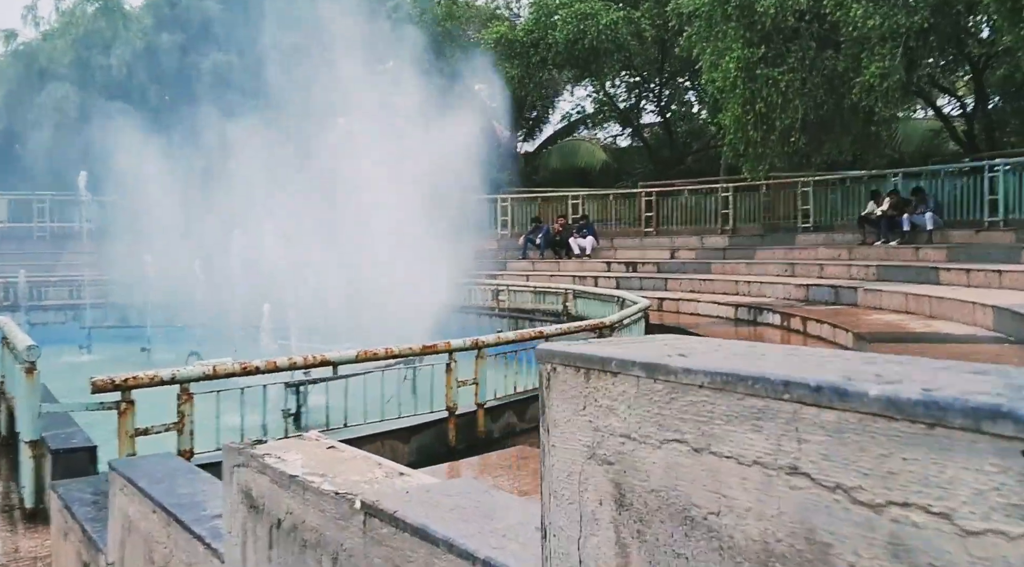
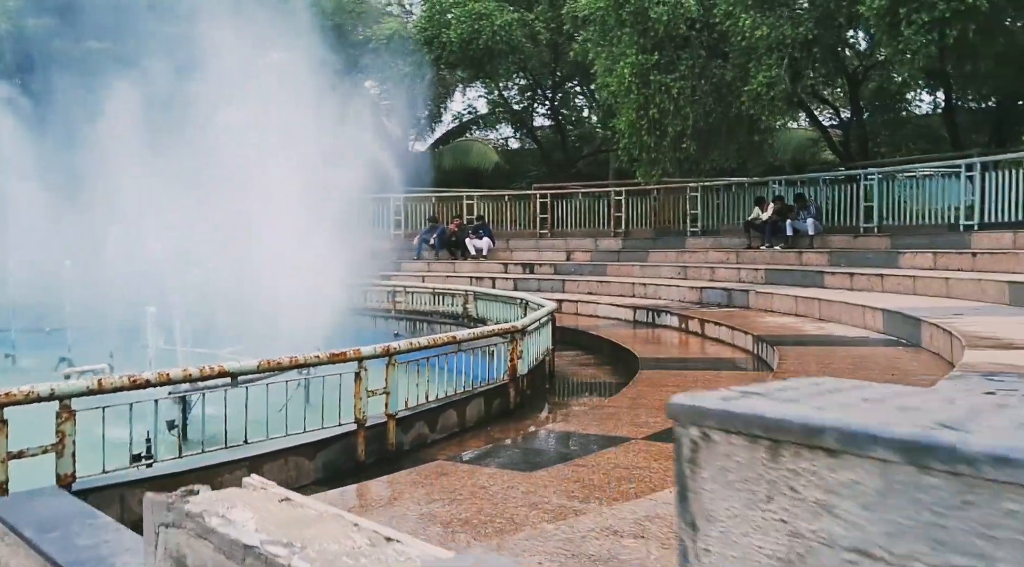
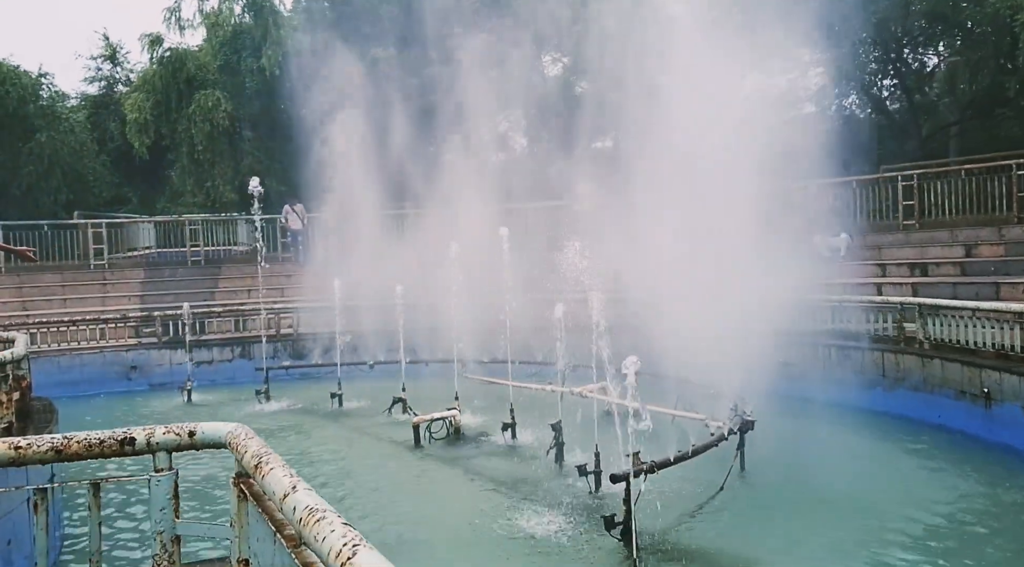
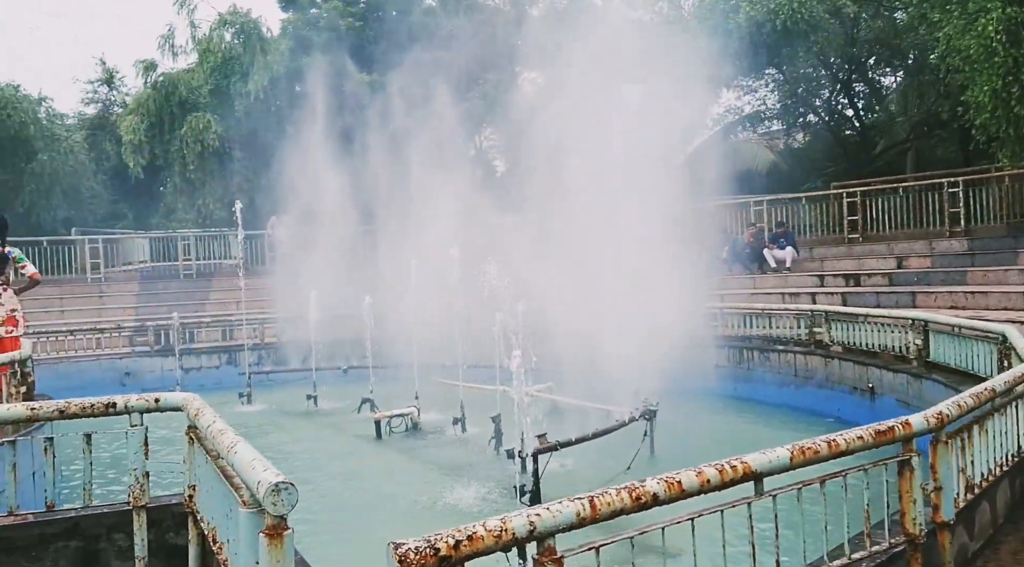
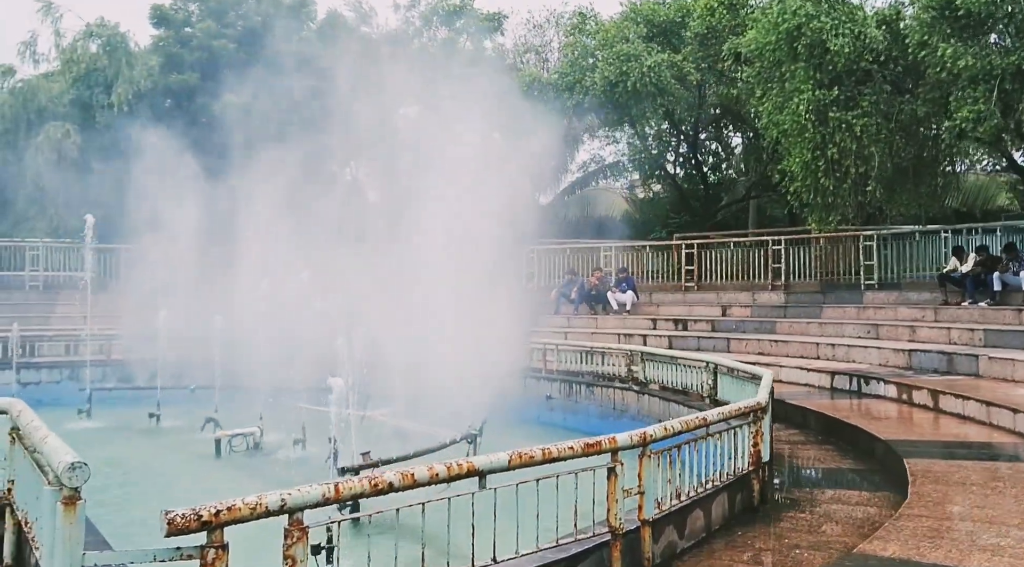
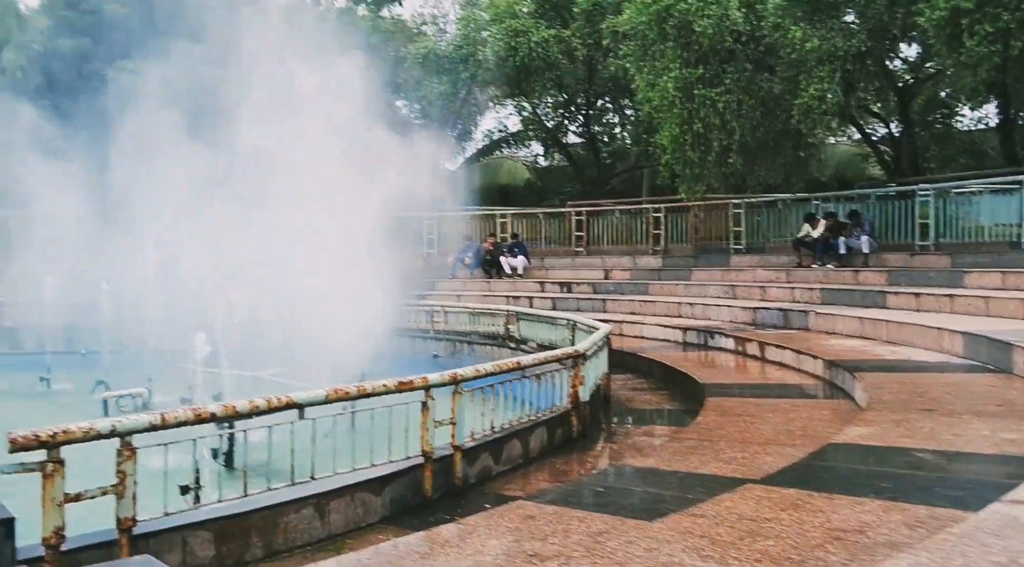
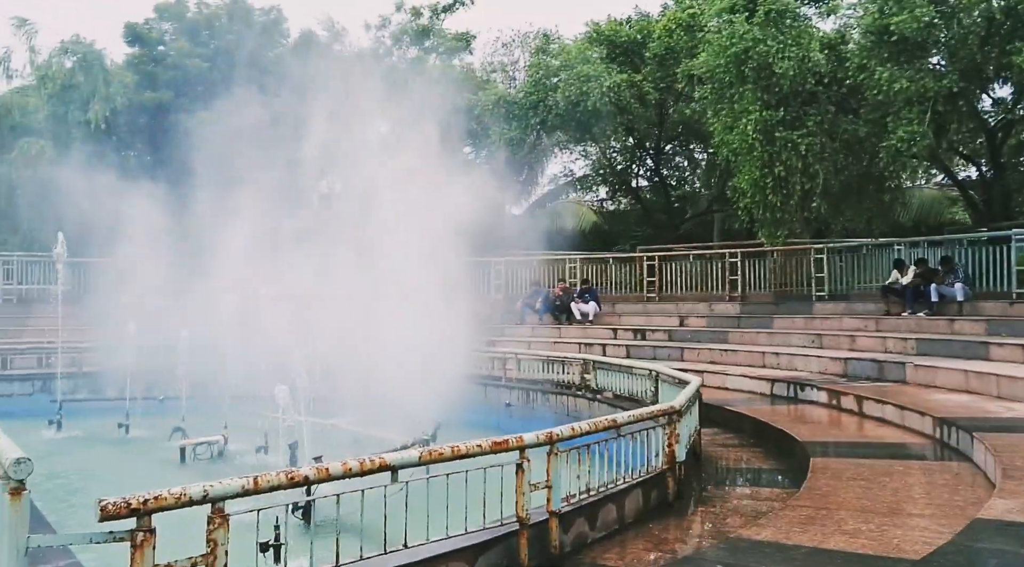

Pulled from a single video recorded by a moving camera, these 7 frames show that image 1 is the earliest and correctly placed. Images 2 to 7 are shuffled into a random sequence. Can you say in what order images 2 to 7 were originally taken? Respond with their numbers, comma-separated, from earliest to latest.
2, 6, 7, 5, 4, 3
